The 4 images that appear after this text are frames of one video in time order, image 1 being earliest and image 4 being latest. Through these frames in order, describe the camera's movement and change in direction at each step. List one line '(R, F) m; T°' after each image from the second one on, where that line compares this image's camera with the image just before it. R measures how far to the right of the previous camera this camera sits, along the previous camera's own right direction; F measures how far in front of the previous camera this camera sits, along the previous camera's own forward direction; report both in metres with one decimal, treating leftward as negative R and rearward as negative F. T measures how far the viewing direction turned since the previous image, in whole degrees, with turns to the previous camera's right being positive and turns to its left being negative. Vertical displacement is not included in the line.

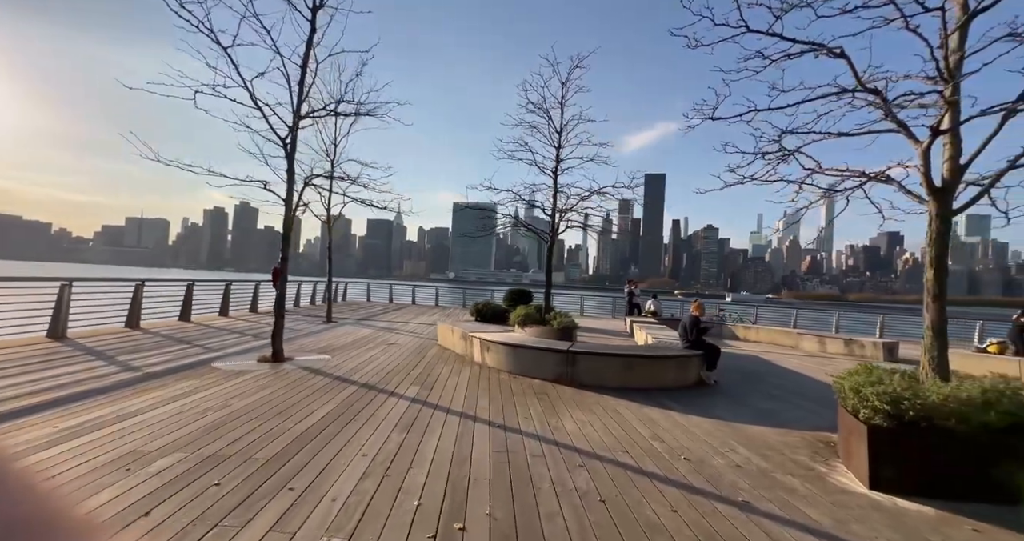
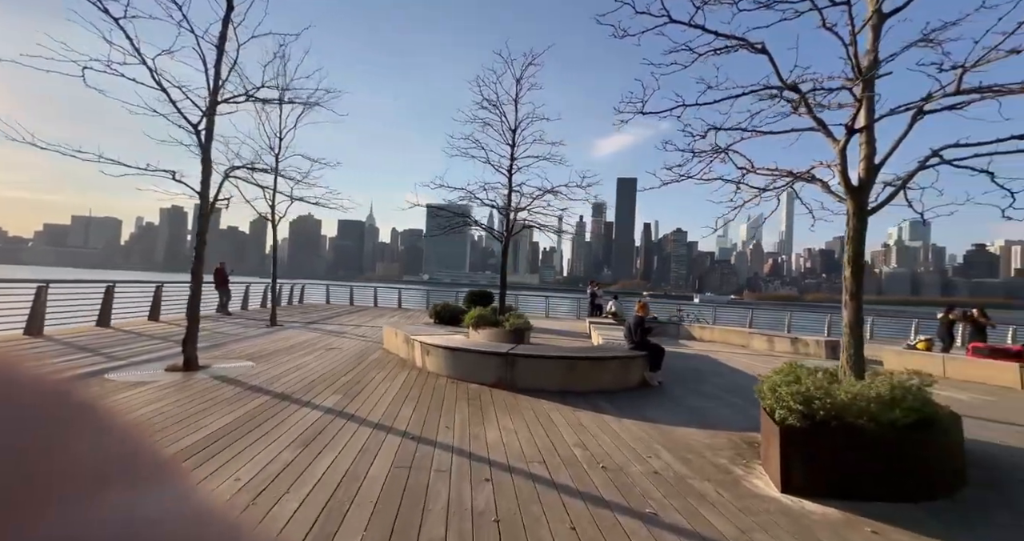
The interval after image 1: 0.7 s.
(+0.6, +0.3) m; +4°
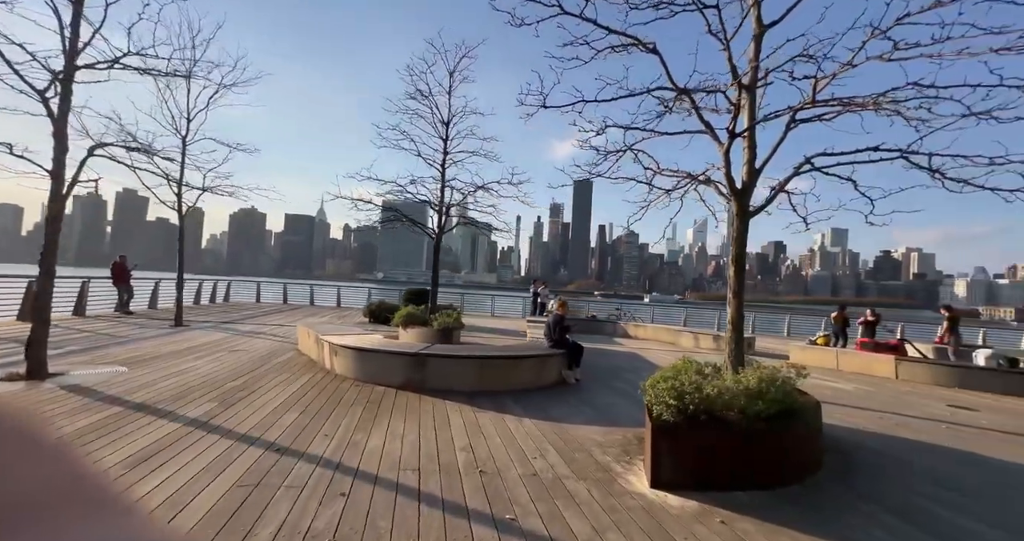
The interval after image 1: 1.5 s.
(+0.6, +0.1) m; +7°
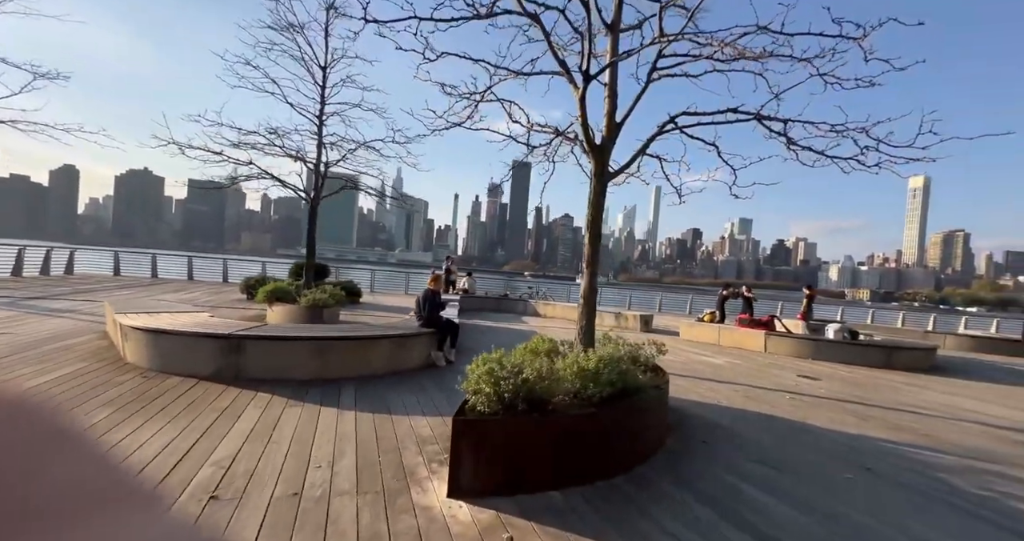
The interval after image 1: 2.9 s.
(+1.1, +0.8) m; +10°
